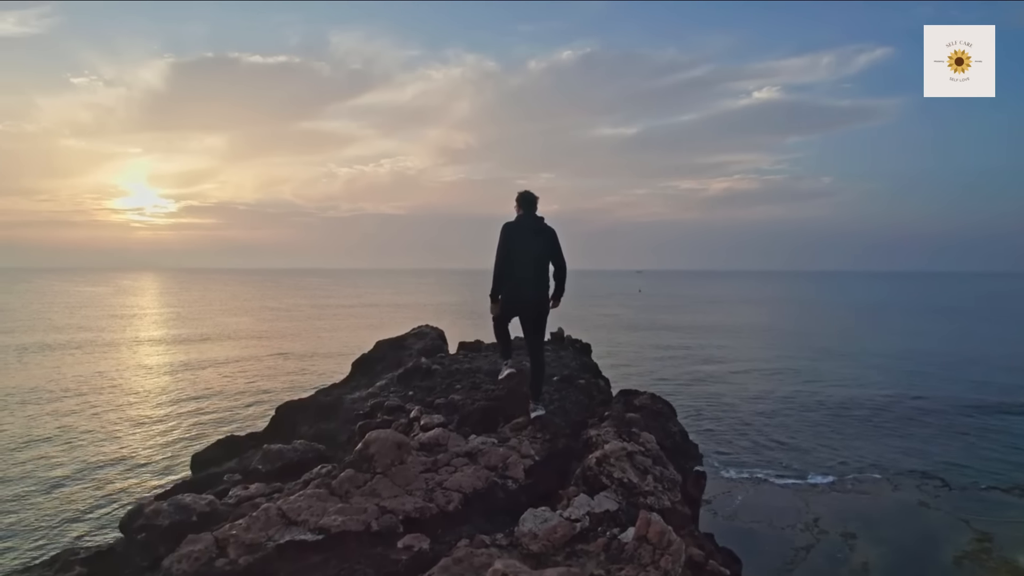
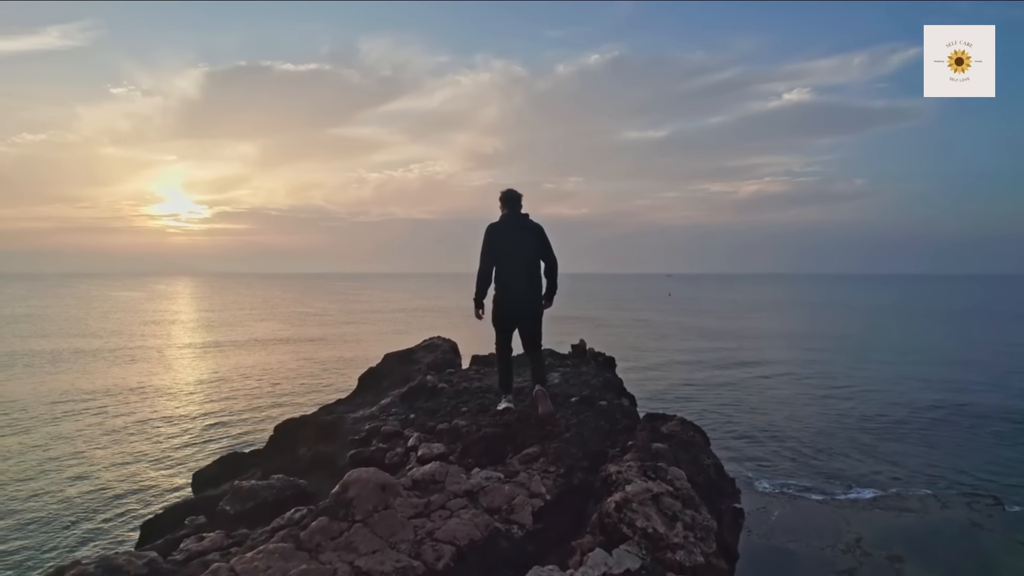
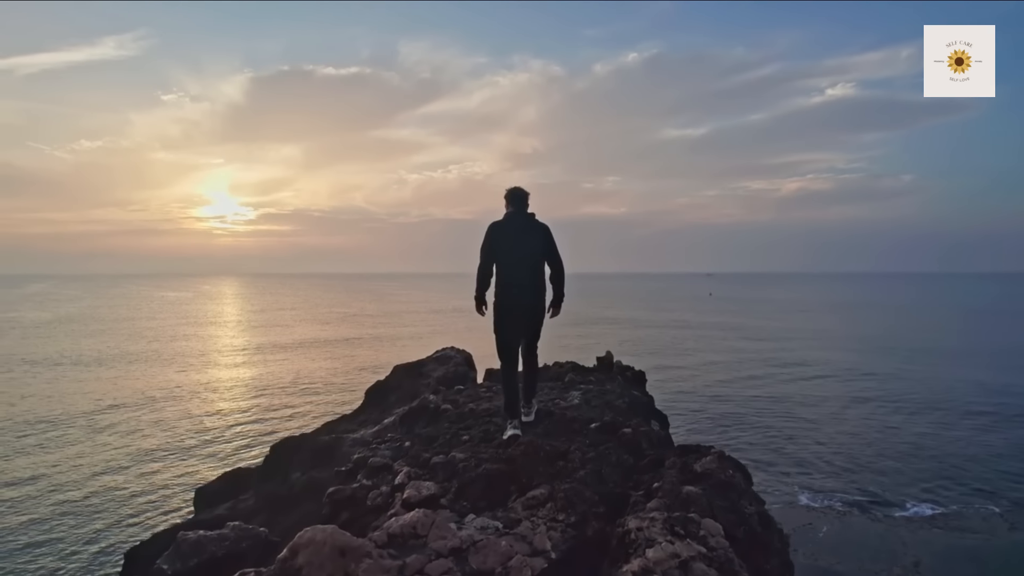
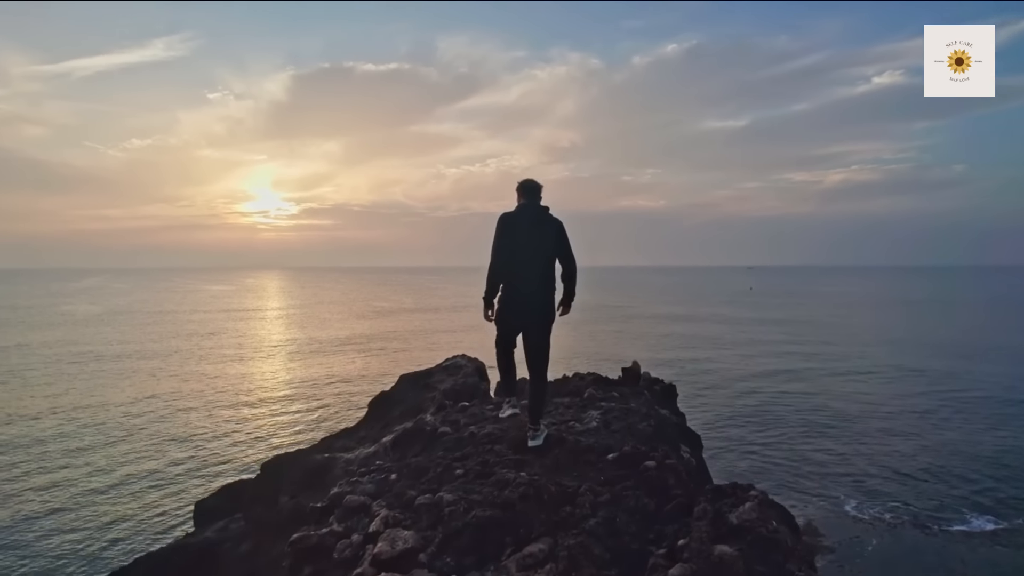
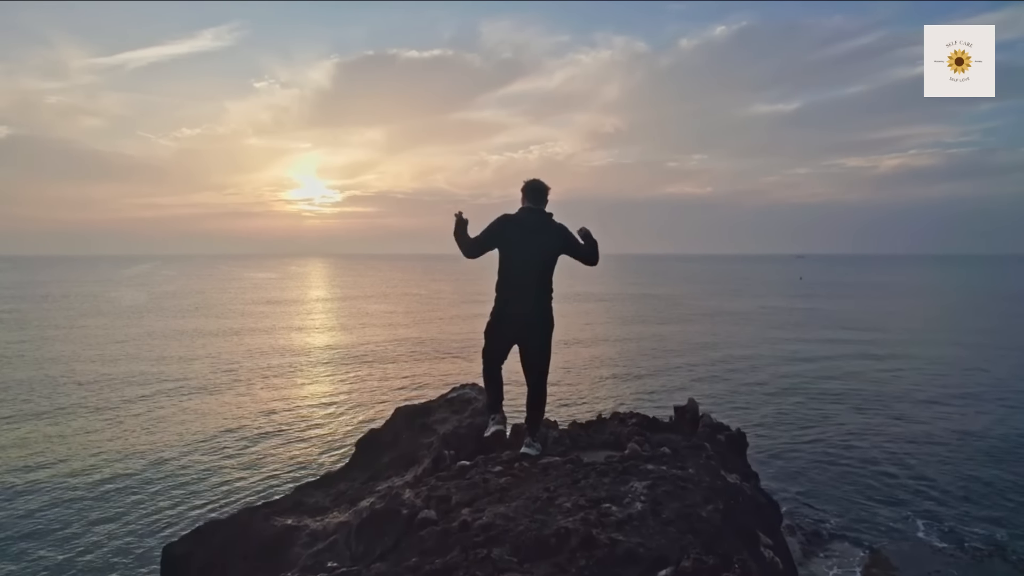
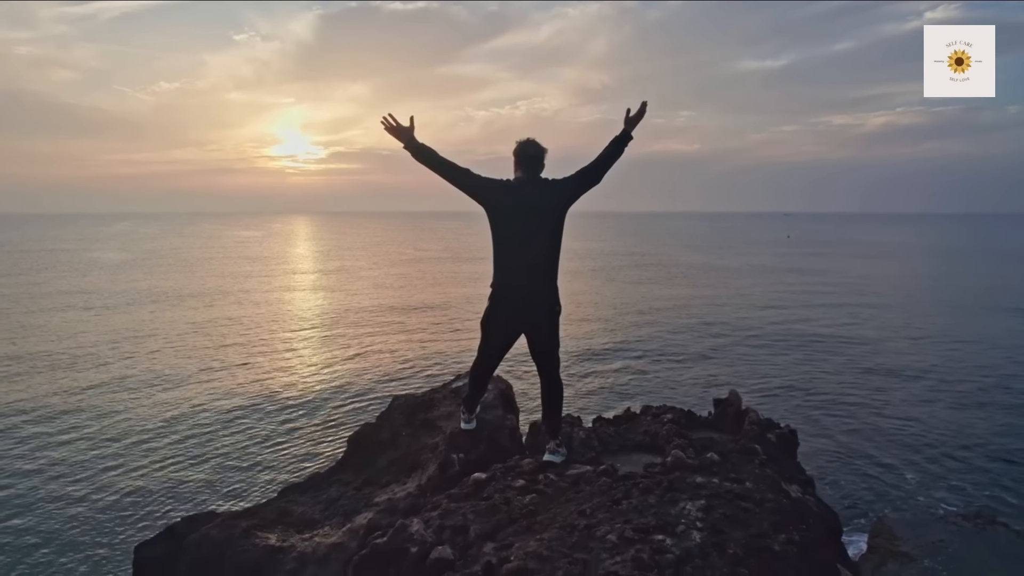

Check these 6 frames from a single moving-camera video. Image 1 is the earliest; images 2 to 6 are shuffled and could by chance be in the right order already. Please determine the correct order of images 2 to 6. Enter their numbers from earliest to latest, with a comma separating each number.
2, 3, 4, 5, 6
